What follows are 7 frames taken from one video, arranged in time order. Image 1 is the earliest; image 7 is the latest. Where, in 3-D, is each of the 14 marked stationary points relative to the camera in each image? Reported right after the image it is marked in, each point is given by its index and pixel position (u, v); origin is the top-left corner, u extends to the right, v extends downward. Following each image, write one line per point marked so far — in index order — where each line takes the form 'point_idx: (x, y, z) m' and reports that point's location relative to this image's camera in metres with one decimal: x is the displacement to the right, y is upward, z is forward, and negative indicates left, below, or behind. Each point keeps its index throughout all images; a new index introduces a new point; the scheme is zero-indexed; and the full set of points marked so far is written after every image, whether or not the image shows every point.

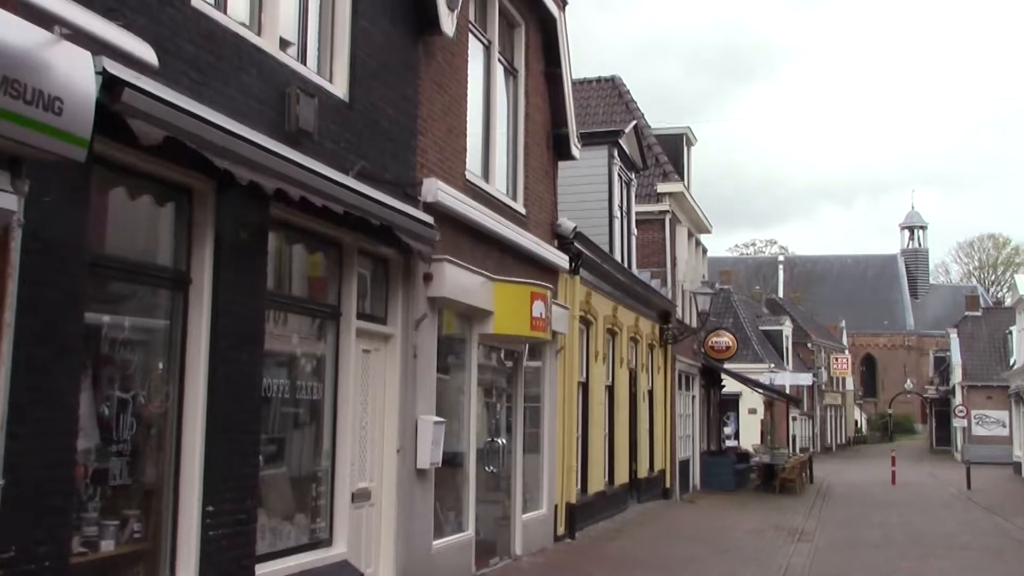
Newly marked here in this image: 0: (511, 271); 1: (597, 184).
0: (0.0, +0.2, +11.0) m
1: (+1.1, +1.4, +16.2) m
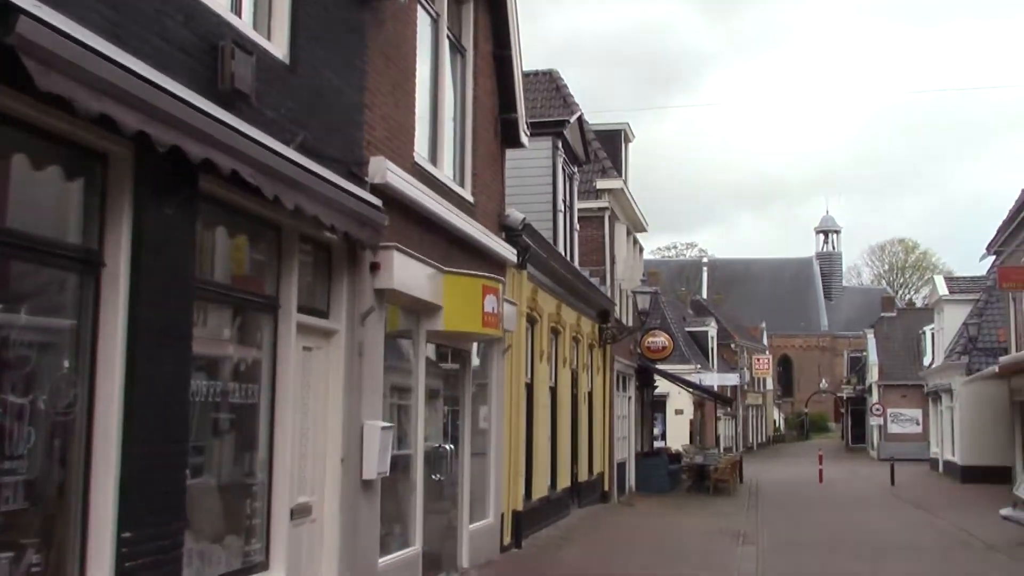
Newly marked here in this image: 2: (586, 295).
0: (-0.5, +0.2, +10.2) m
1: (+0.4, +1.4, +15.4) m
2: (+1.1, -0.1, +18.0) m
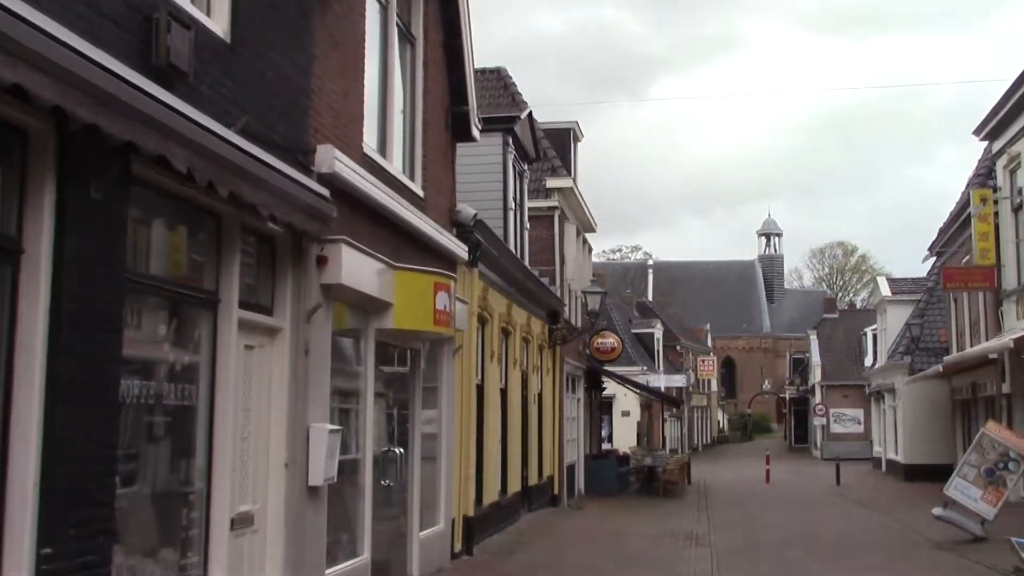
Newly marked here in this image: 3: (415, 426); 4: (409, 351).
0: (-0.8, +0.2, +9.7) m
1: (-0.3, +1.5, +15.1) m
2: (+0.3, -0.1, +17.7) m
3: (-0.9, -1.2, +10.6) m
4: (-0.9, -0.6, +10.5) m
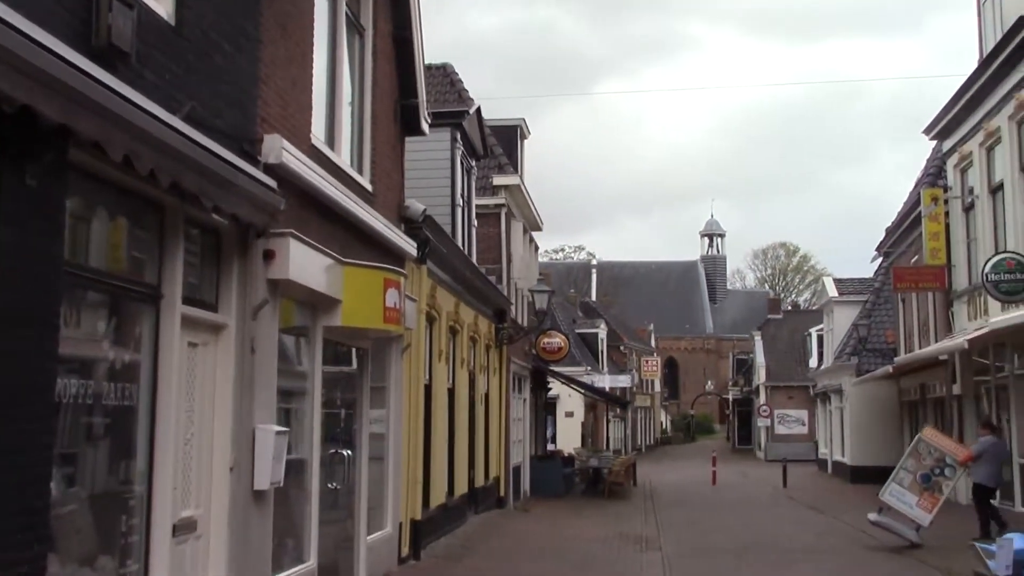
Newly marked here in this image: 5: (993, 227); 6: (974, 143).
0: (-1.2, +0.3, +9.5) m
1: (-0.9, +1.5, +14.8) m
2: (-0.4, -0.1, +17.5) m
3: (-1.3, -1.2, +10.4) m
4: (-1.3, -0.5, +10.2) m
5: (+7.4, +0.9, +18.4) m
6: (+7.3, +2.3, +19.1) m
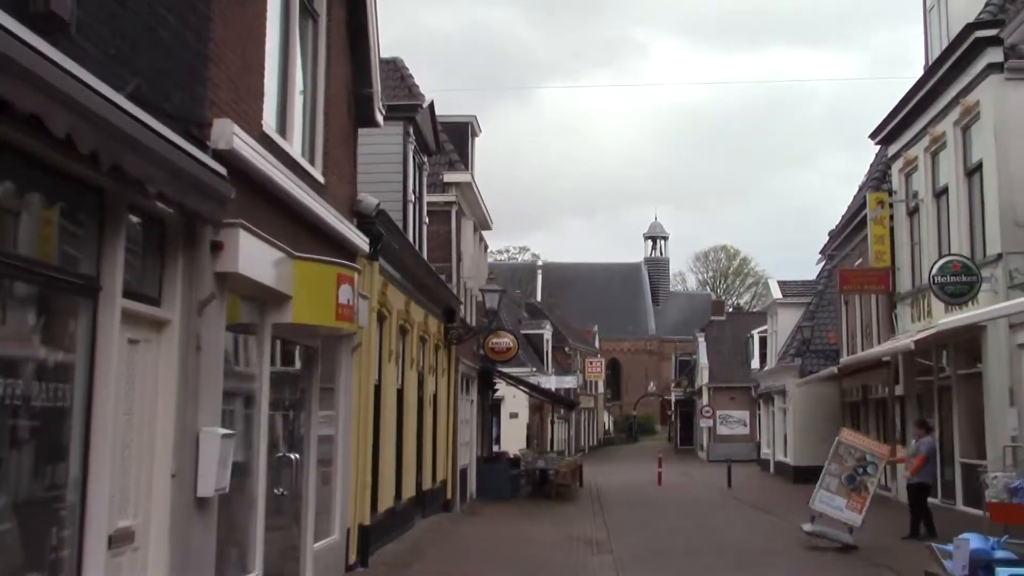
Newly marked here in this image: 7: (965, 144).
0: (-1.6, +0.3, +9.0) m
1: (-1.5, +1.5, +14.4) m
2: (-1.1, -0.1, +17.1) m
3: (-1.7, -1.2, +9.9) m
4: (-1.7, -0.5, +9.8) m
5: (+6.6, +0.9, +18.4) m
6: (+6.5, +2.2, +19.1) m
7: (+6.4, +2.0, +16.8) m
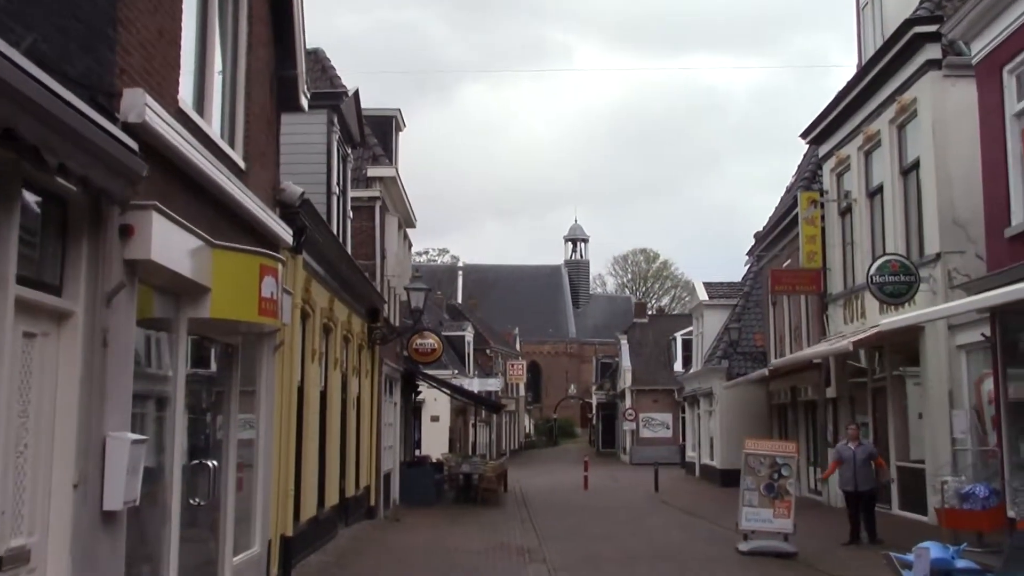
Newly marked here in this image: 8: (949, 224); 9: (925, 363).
0: (-2.0, +0.3, +8.4) m
1: (-2.3, +1.5, +13.7) m
2: (-2.1, 0.0, +16.4) m
3: (-2.2, -1.1, +9.2) m
4: (-2.2, -0.5, +9.1) m
5: (+5.5, +0.9, +18.2) m
6: (+5.4, +2.2, +18.9) m
7: (+5.4, +2.0, +16.6) m
8: (+5.4, +0.8, +14.8) m
9: (+5.3, -1.0, +15.4) m
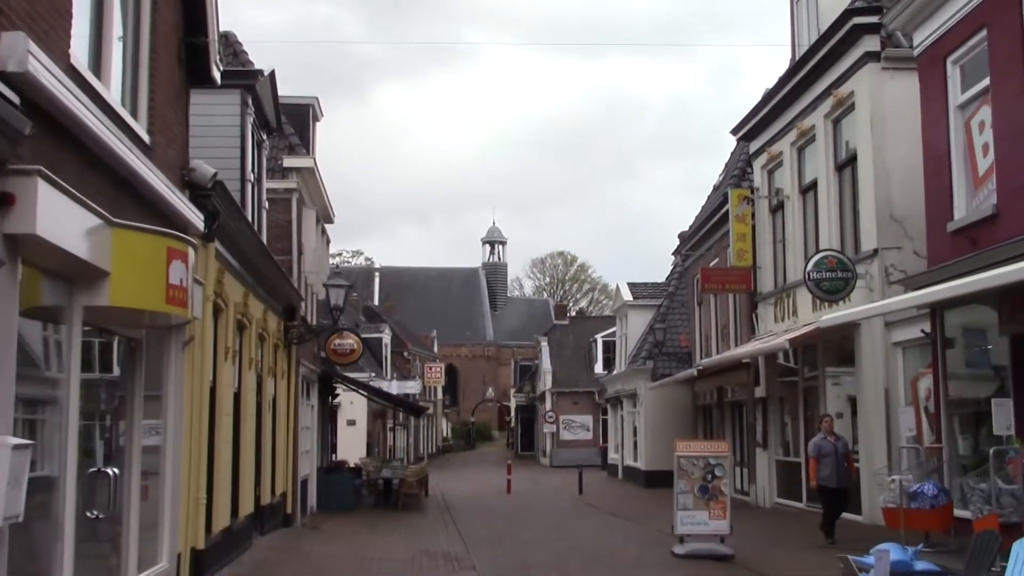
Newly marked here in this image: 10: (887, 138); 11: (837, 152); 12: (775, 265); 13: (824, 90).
0: (-2.4, +0.4, +7.5) m
1: (-3.1, +1.6, +12.8) m
2: (-3.1, 0.0, +15.5) m
3: (-2.7, -1.1, +8.3) m
4: (-2.7, -0.4, +8.2) m
5: (+4.4, +0.9, +17.9) m
6: (+4.2, +2.3, +18.6) m
7: (+4.4, +2.1, +16.3) m
8: (+4.6, +0.8, +14.4) m
9: (+4.4, -0.9, +15.0) m
10: (+4.6, +1.8, +14.5) m
11: (+4.4, +1.9, +16.1) m
12: (+4.3, +0.4, +19.5) m
13: (+4.3, +2.7, +16.4) m
